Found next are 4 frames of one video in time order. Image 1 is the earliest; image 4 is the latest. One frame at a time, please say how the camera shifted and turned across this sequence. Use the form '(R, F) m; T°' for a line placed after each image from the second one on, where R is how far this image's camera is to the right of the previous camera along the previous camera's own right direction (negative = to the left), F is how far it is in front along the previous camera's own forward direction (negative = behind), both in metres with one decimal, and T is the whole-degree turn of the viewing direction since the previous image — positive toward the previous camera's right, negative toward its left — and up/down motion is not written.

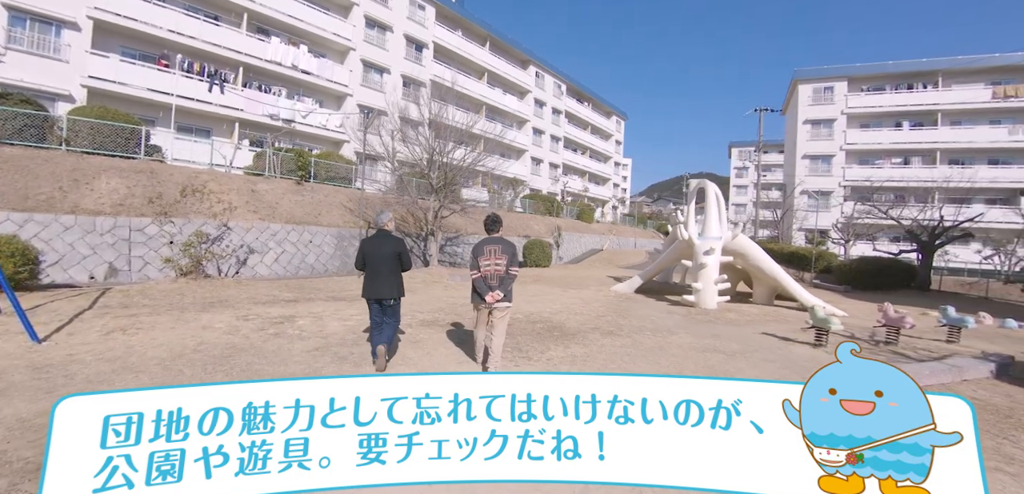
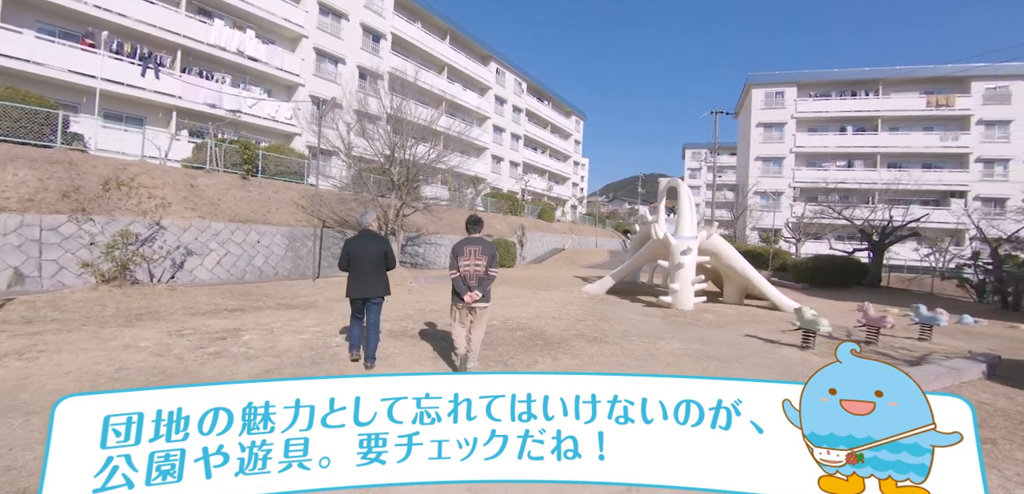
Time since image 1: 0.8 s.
(-0.2, +0.4) m; +5°
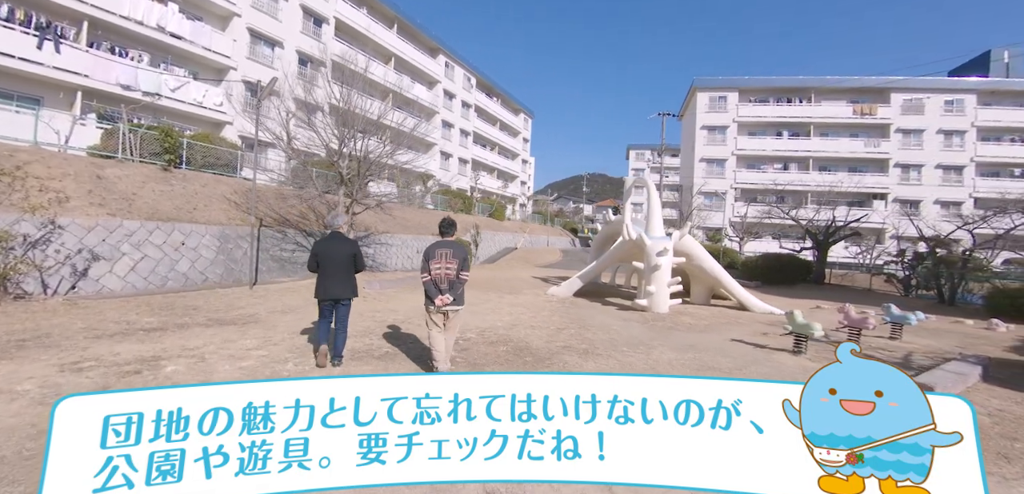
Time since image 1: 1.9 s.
(-0.3, +0.6) m; +7°
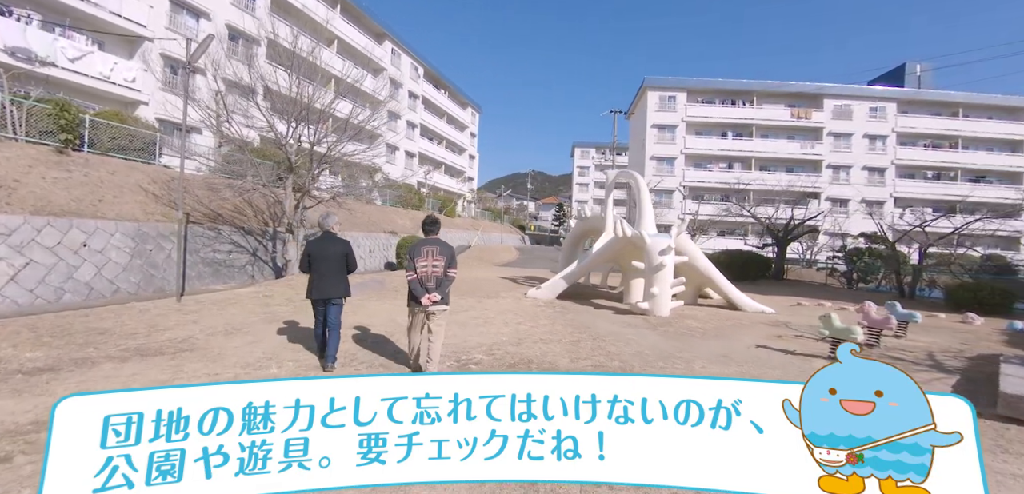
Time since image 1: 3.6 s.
(-0.7, +0.9) m; +7°
